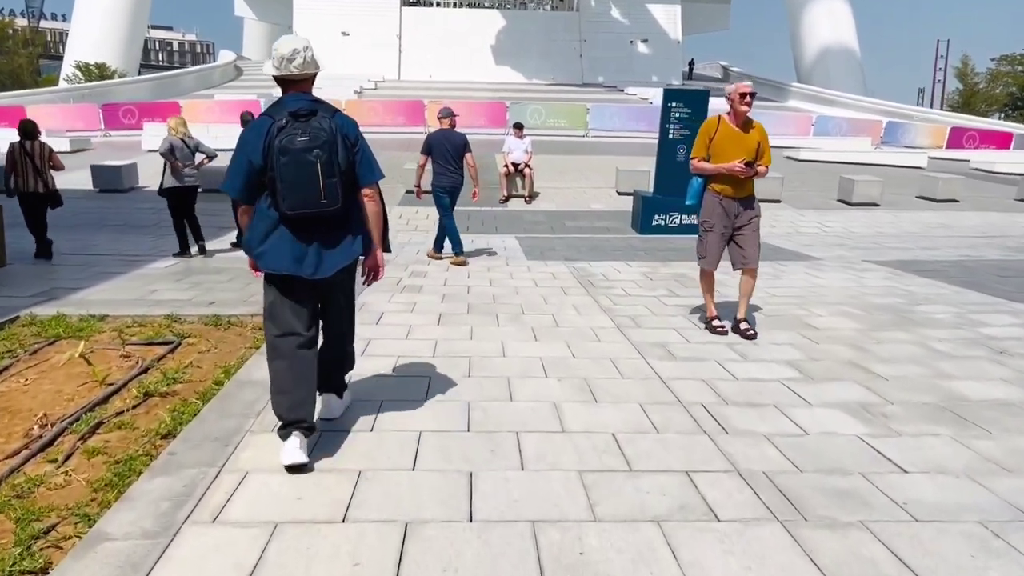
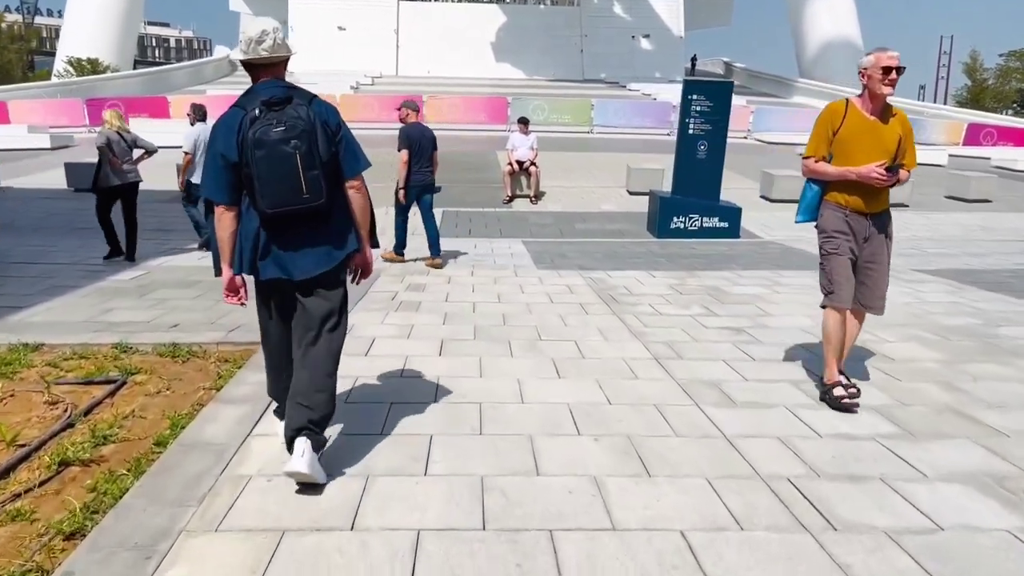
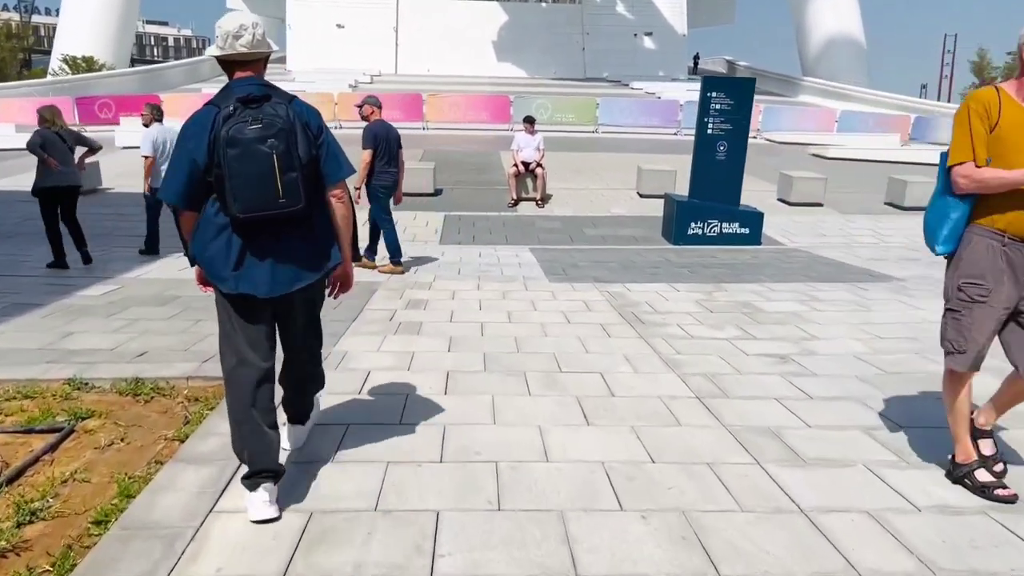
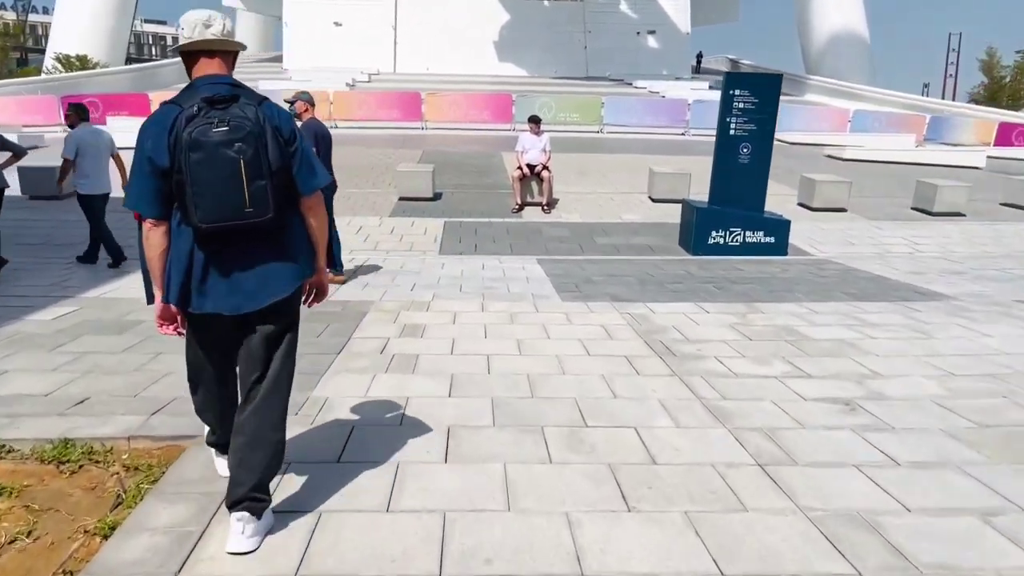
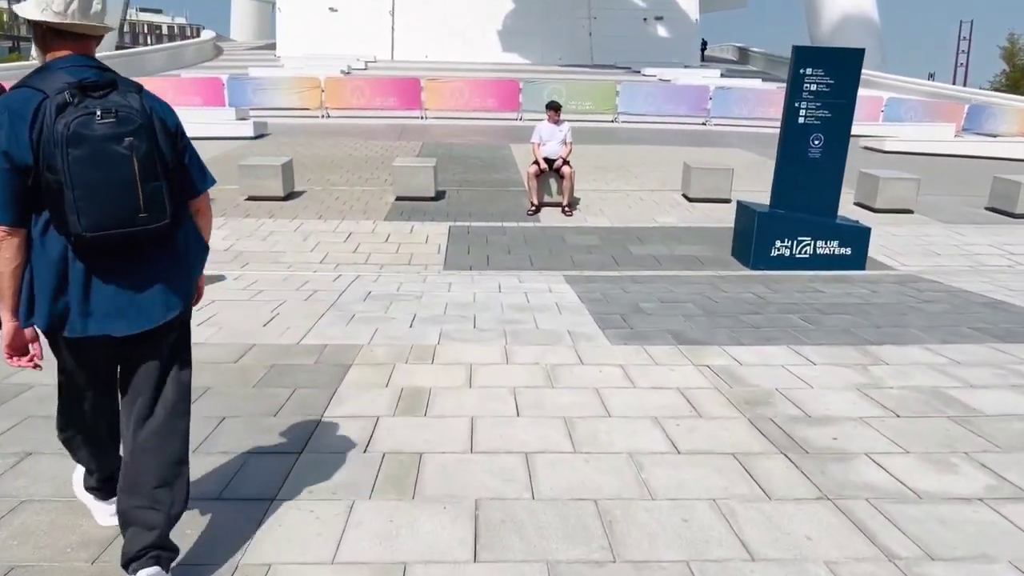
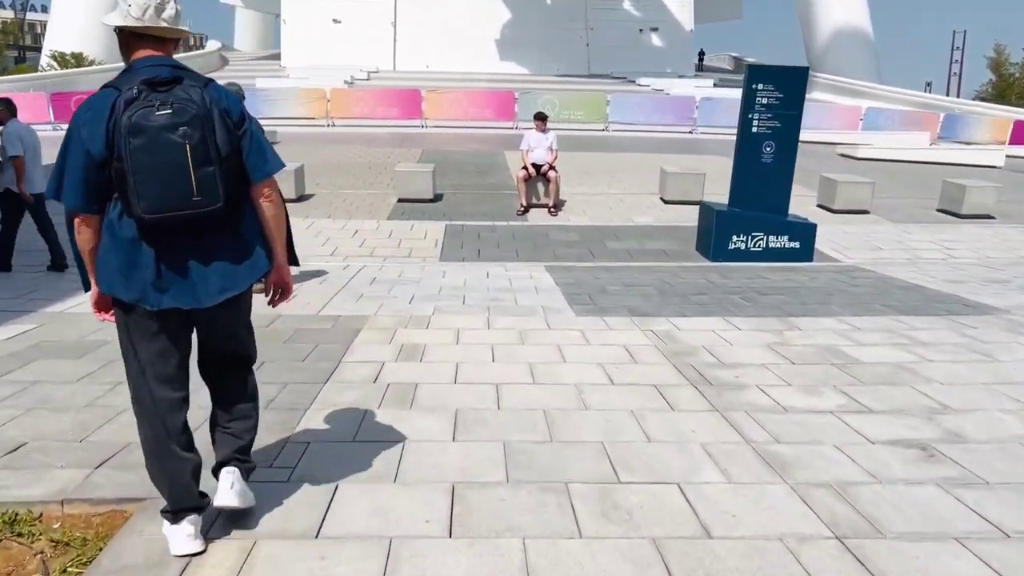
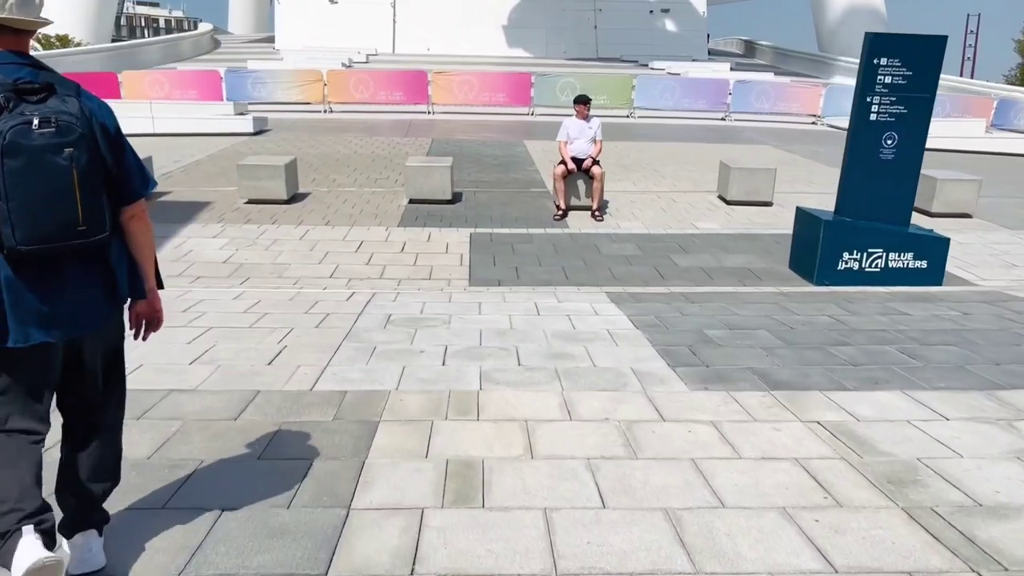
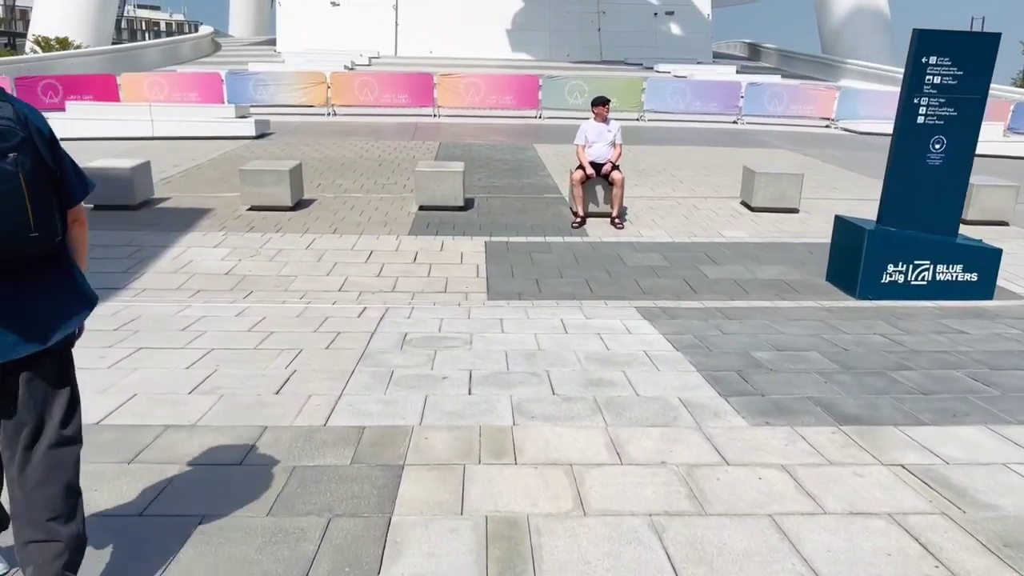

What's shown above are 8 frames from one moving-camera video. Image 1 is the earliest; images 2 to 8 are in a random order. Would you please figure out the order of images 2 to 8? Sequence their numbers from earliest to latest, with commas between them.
2, 3, 4, 6, 5, 7, 8
